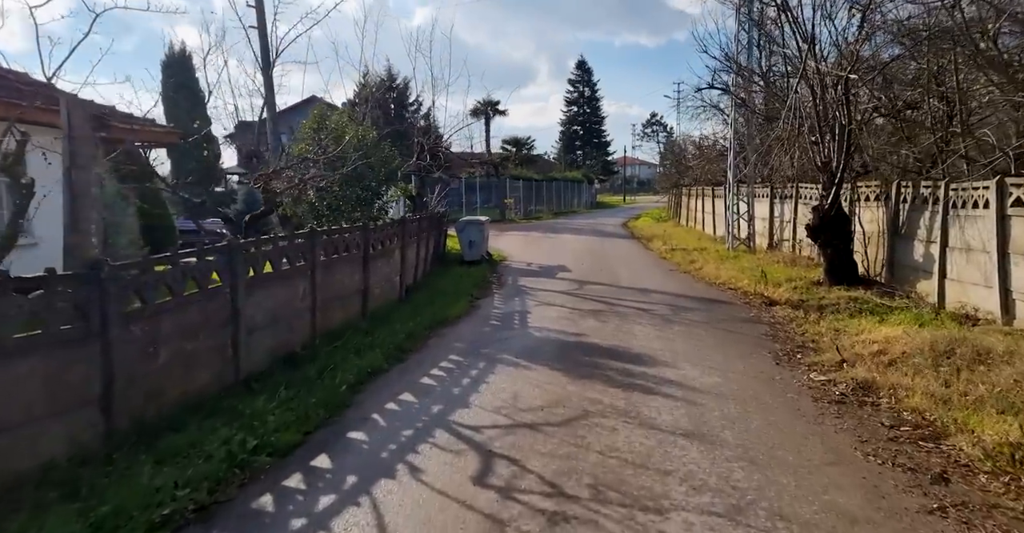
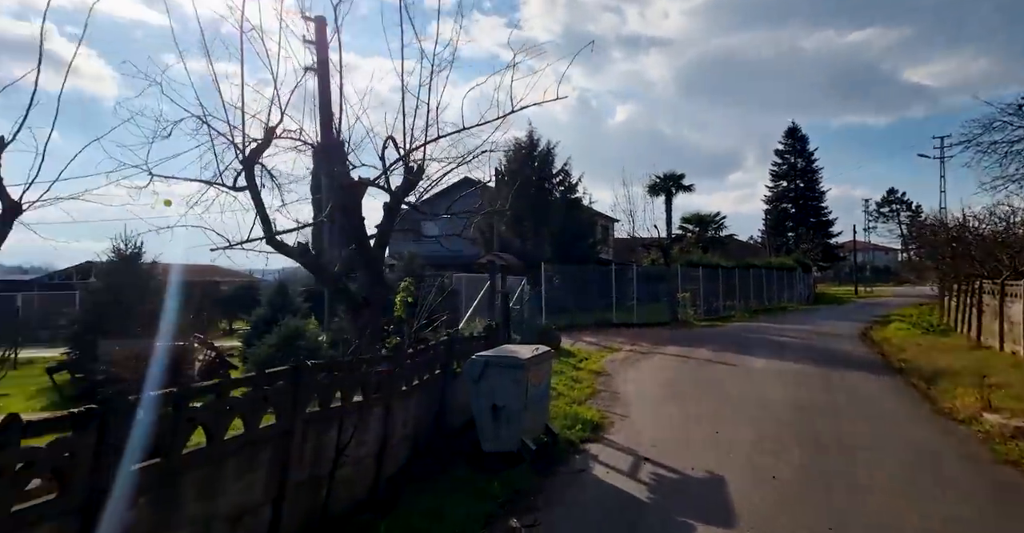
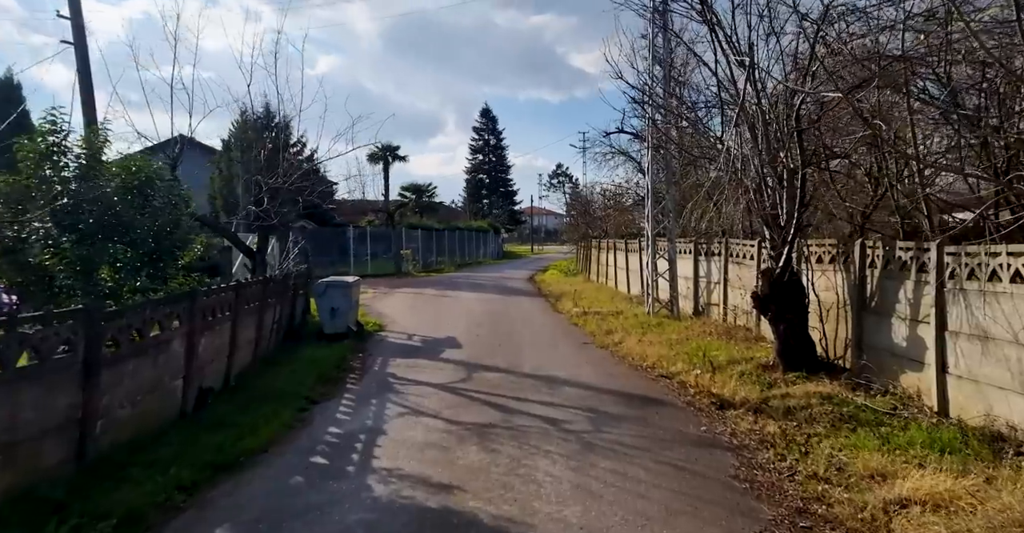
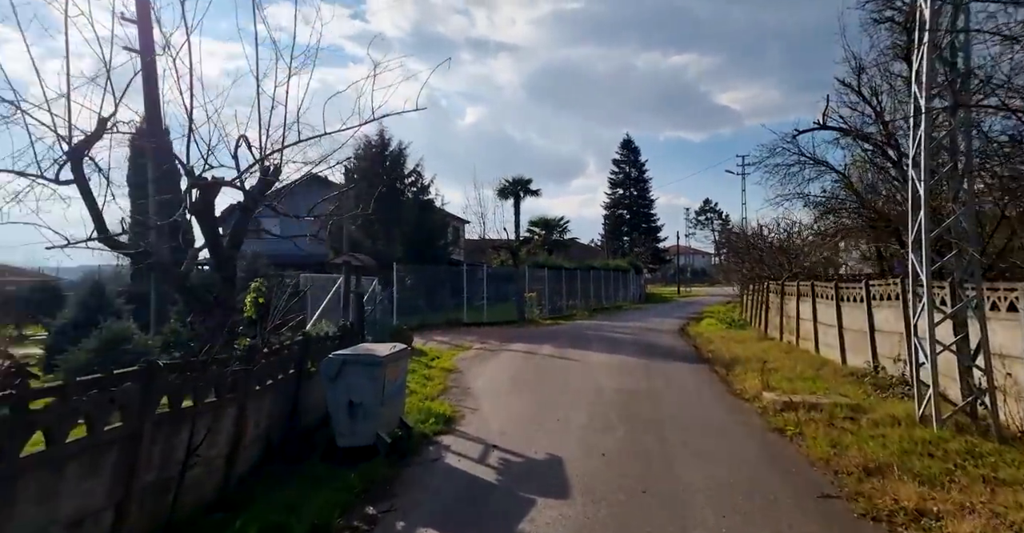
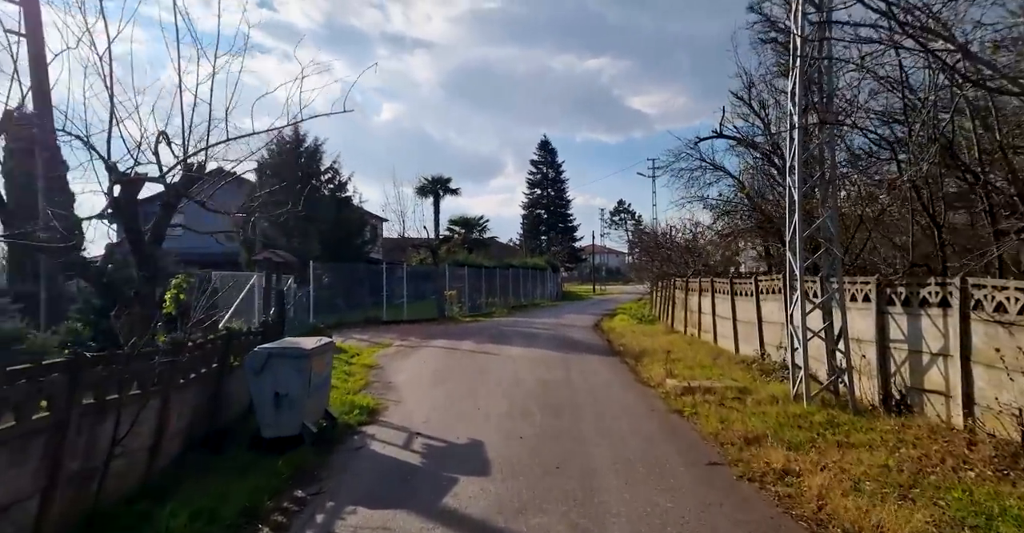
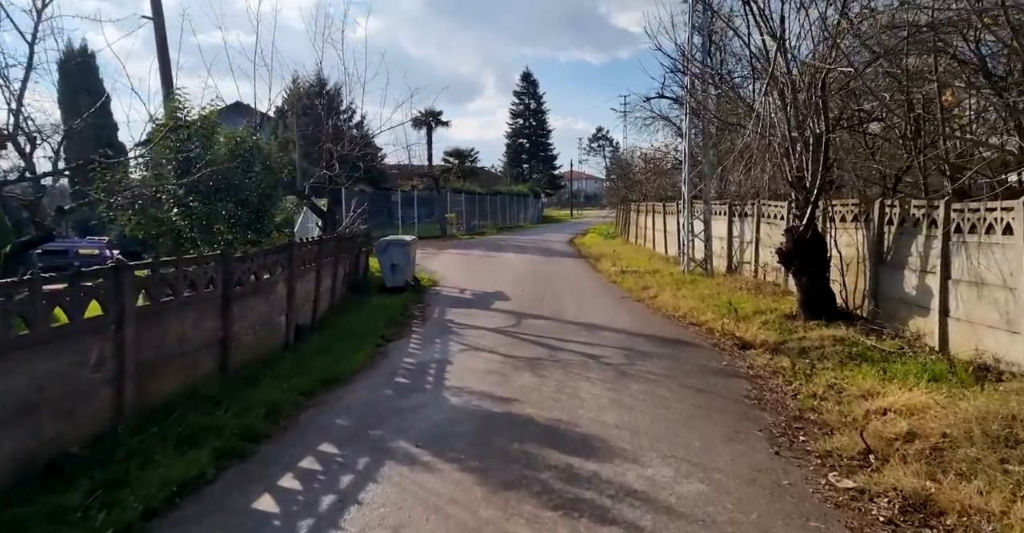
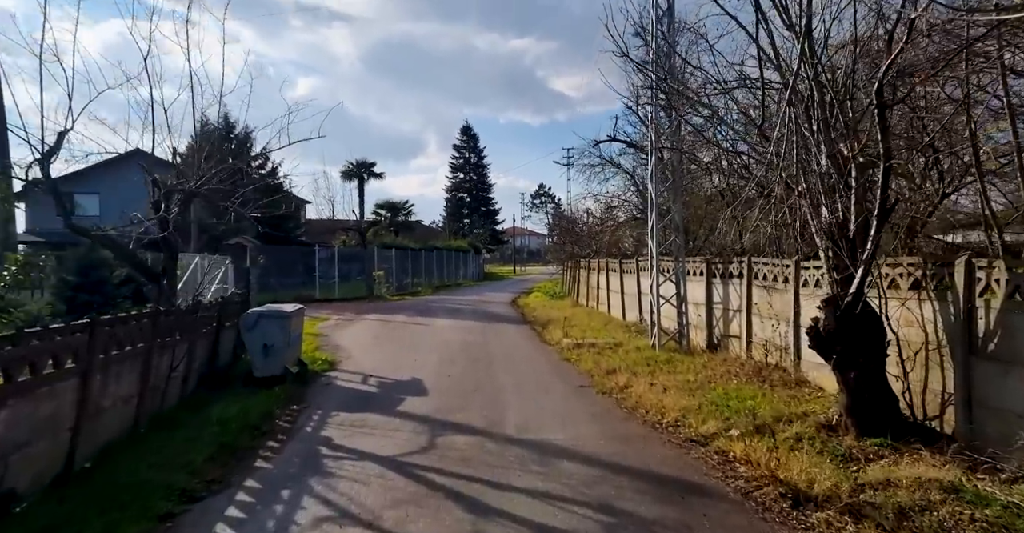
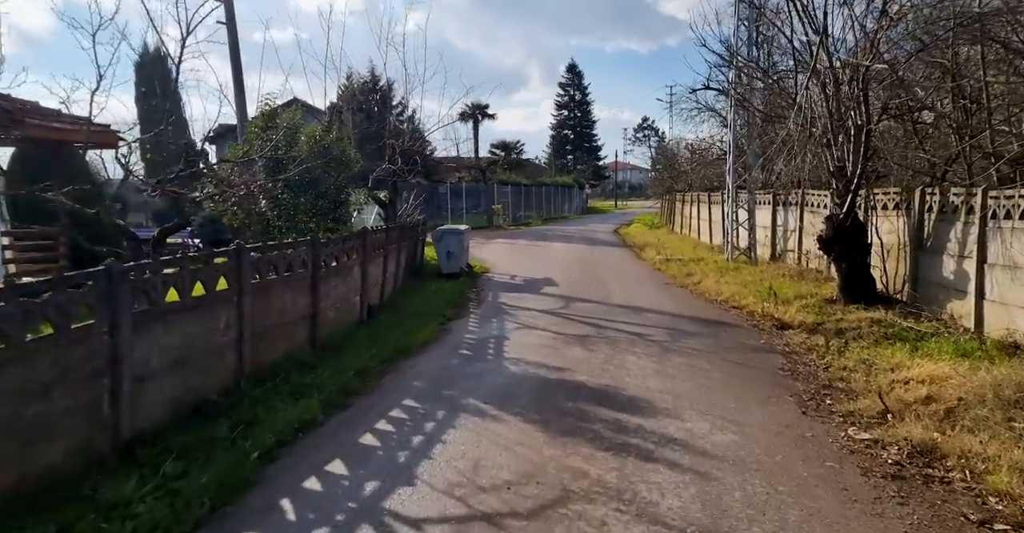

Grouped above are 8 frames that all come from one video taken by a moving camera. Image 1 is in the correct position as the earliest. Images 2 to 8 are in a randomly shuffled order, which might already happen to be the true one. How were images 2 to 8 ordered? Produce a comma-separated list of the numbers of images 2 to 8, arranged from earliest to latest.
8, 6, 3, 7, 5, 4, 2
